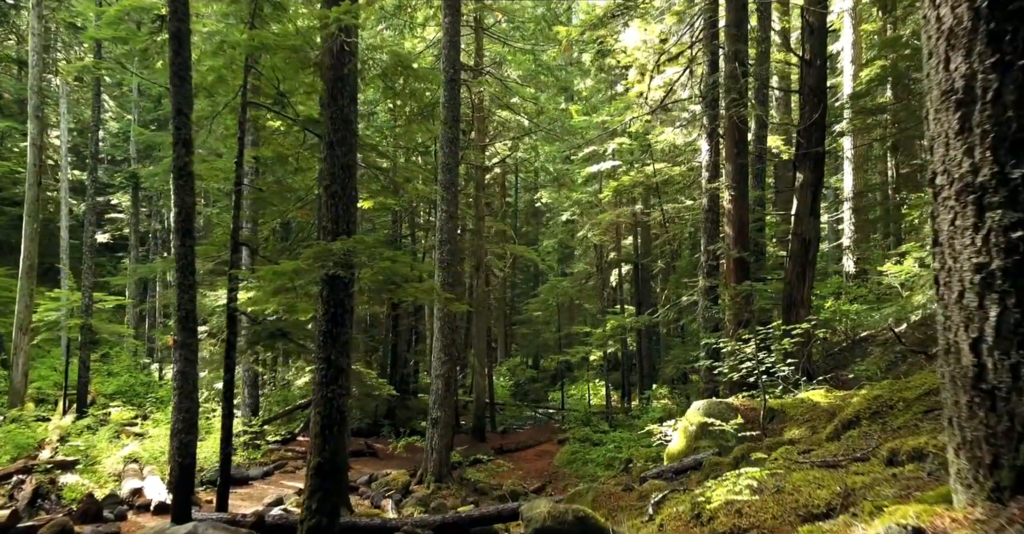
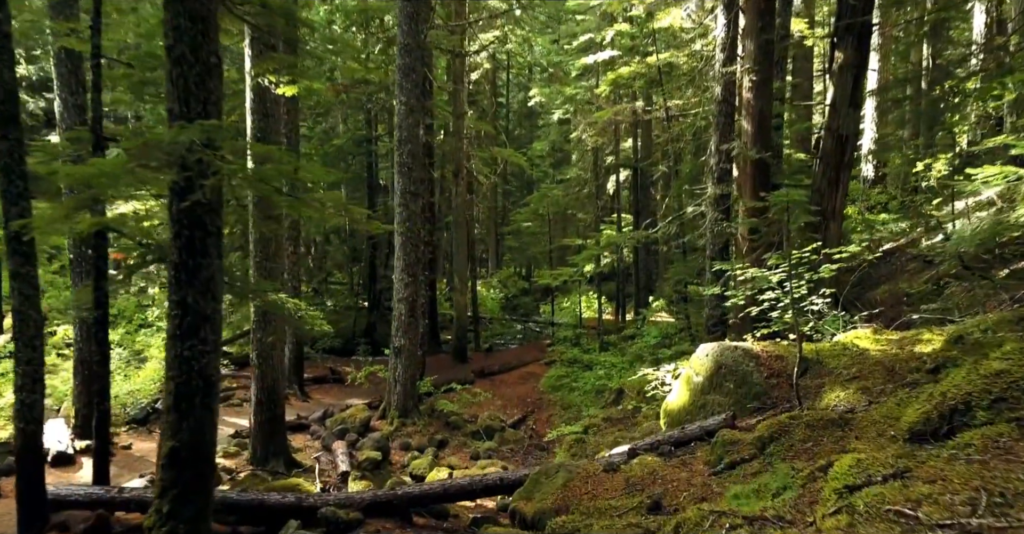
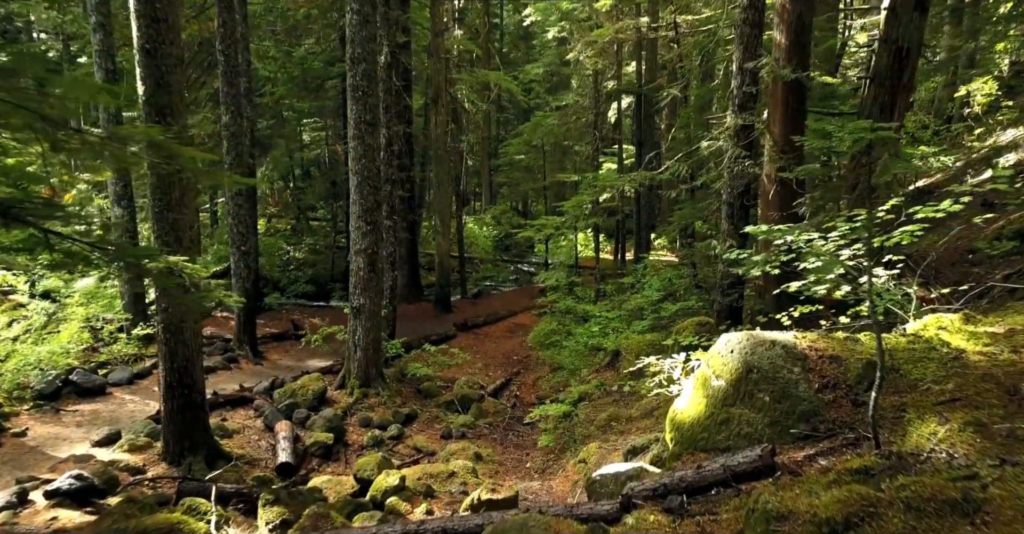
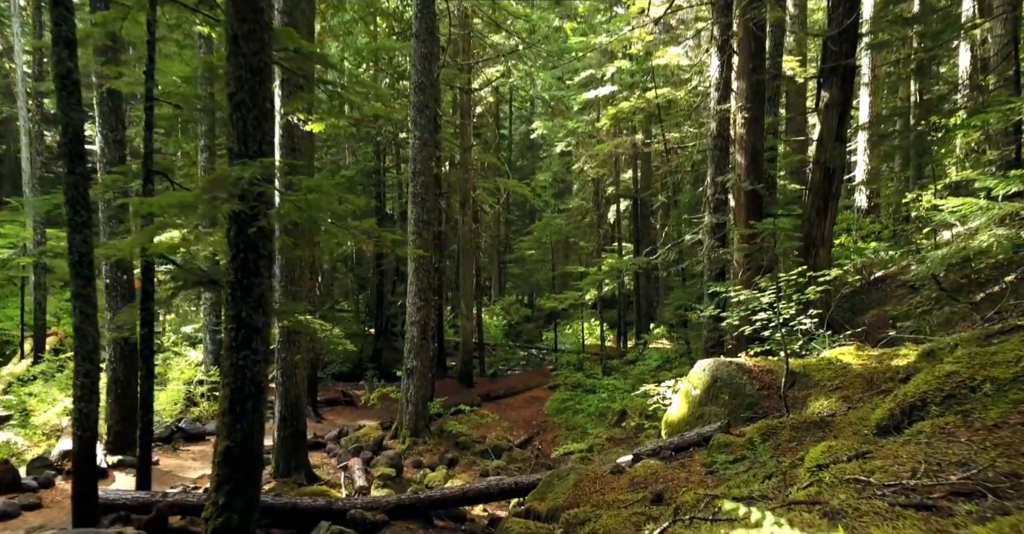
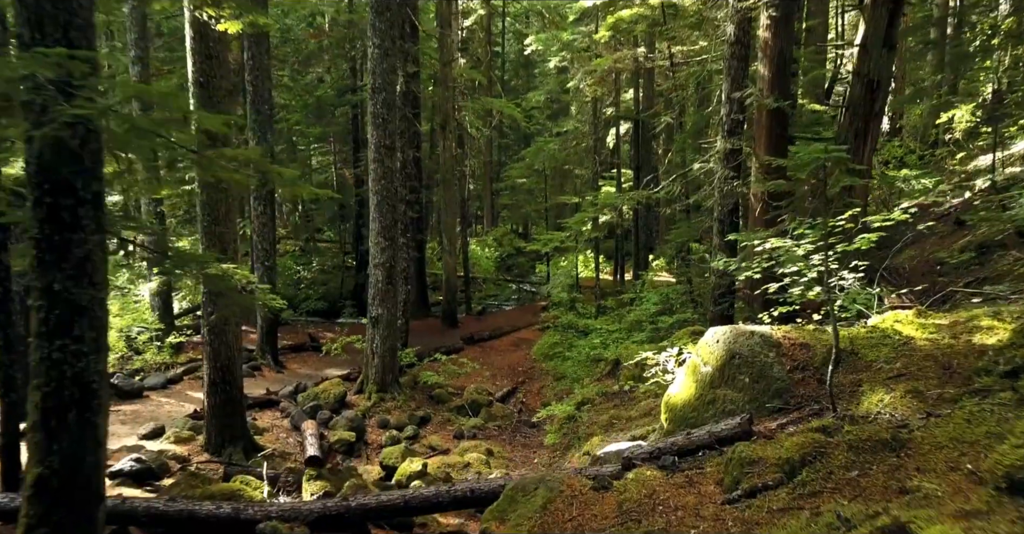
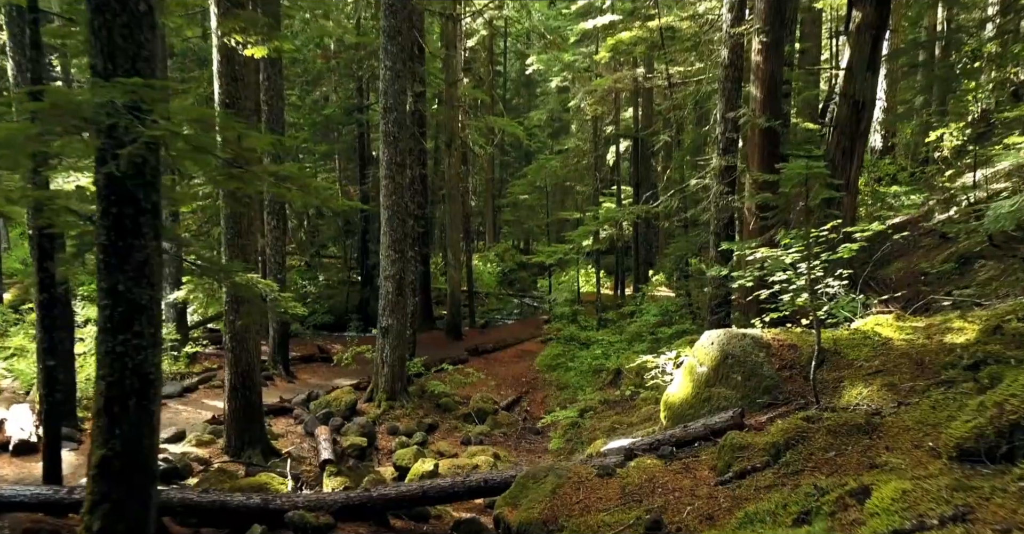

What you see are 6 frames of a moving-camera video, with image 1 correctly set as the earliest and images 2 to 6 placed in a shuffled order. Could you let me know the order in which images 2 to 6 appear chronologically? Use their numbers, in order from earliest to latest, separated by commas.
4, 2, 6, 5, 3
